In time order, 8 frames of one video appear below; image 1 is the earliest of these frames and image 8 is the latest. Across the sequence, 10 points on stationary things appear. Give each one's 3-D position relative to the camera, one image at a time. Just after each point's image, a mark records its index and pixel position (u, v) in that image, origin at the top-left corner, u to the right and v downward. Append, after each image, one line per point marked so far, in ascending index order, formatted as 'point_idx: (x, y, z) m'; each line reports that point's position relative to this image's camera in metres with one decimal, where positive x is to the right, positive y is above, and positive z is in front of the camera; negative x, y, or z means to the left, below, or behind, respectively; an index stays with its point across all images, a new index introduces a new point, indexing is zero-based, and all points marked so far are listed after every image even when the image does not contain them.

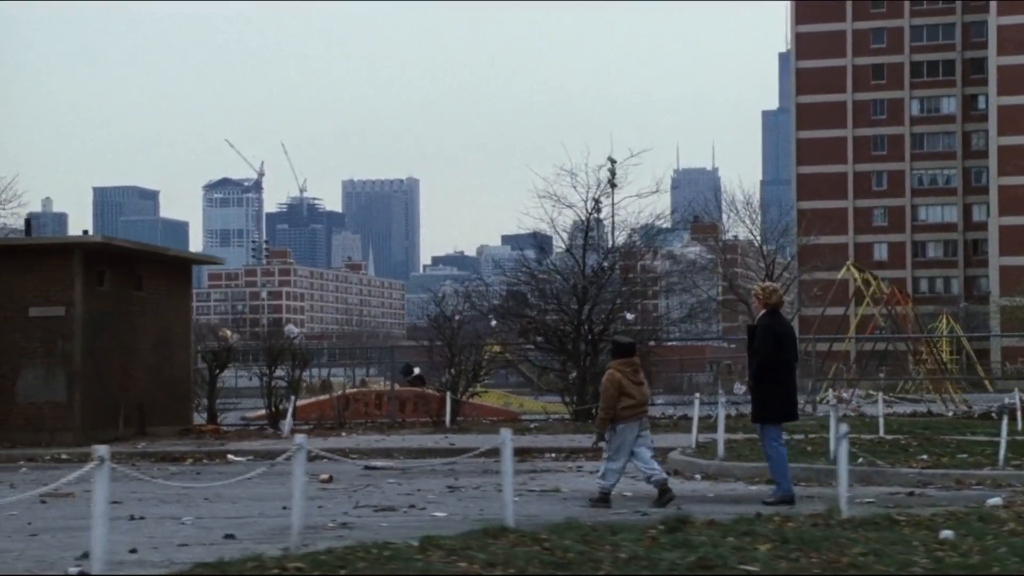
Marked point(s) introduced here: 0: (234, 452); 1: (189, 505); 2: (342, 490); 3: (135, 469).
0: (-3.8, -2.3, +19.6) m
1: (-2.4, -1.7, +11.2) m
2: (-1.5, -1.8, +12.4) m
3: (-4.9, -2.3, +17.7) m
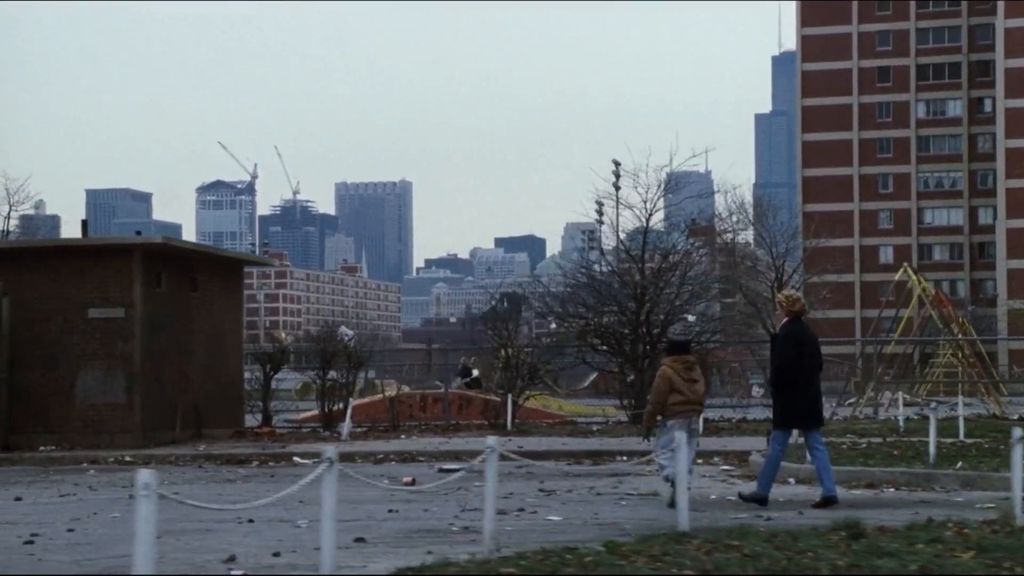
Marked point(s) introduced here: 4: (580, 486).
0: (-2.9, -2.3, +19.5) m
1: (-1.6, -1.8, +11.1) m
2: (-0.7, -1.8, +12.3) m
3: (-4.0, -2.3, +17.6) m
4: (+0.7, -1.9, +13.2) m
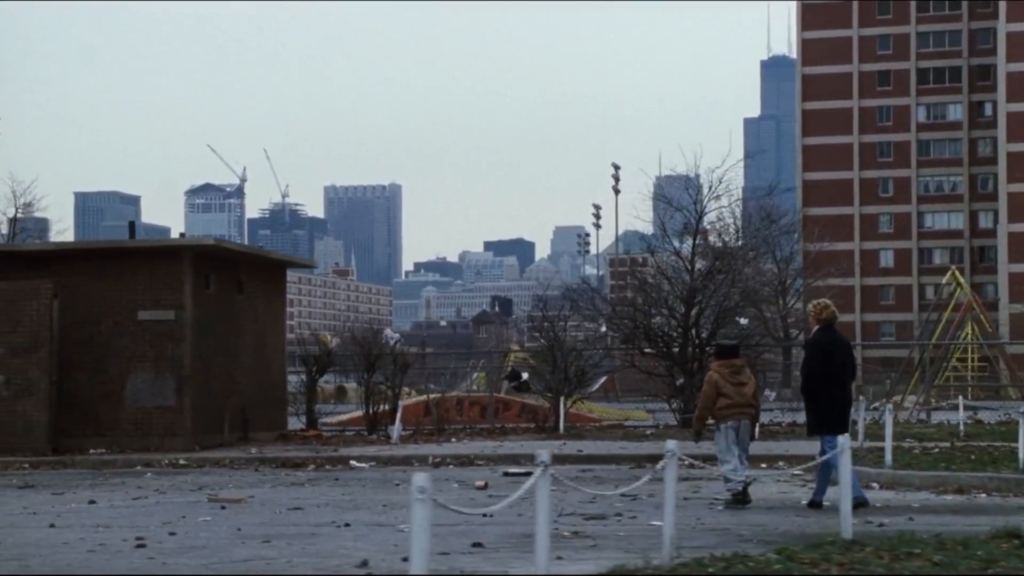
0: (-2.1, -2.3, +19.4) m
1: (-0.9, -1.8, +11.0) m
2: (+0.1, -1.8, +12.2) m
3: (-3.2, -2.3, +17.5) m
4: (+1.4, -1.9, +13.1) m
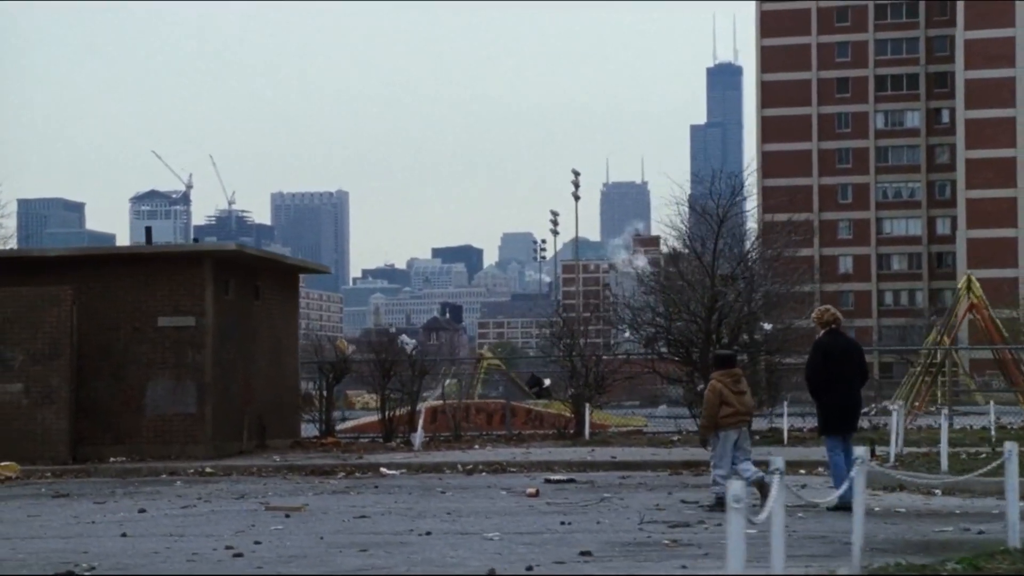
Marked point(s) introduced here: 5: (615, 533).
0: (-1.7, -2.4, +19.2) m
1: (-0.3, -1.8, +10.8) m
2: (+0.6, -1.9, +12.0) m
3: (-2.8, -2.4, +17.3) m
4: (+1.9, -1.9, +12.9) m
5: (+0.7, -1.6, +9.3) m
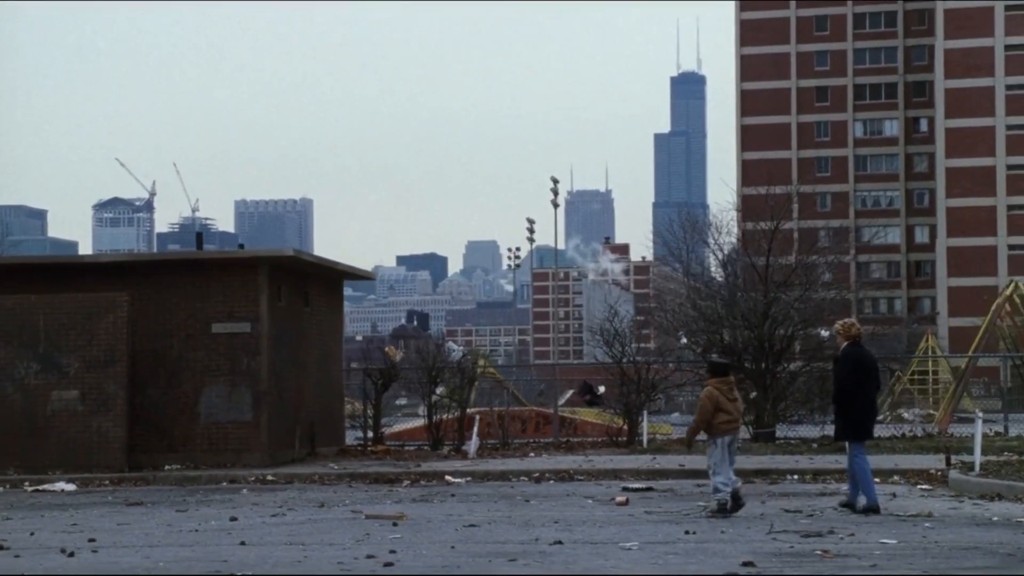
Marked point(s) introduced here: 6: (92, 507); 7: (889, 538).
0: (-0.9, -2.5, +19.0) m
1: (+0.5, -1.8, +10.6) m
2: (+1.5, -1.9, +11.8) m
3: (-1.9, -2.4, +17.1) m
4: (+2.8, -2.0, +12.8) m
5: (+1.5, -1.6, +9.1) m
6: (-4.6, -2.4, +15.6) m
7: (+2.4, -1.6, +9.2) m
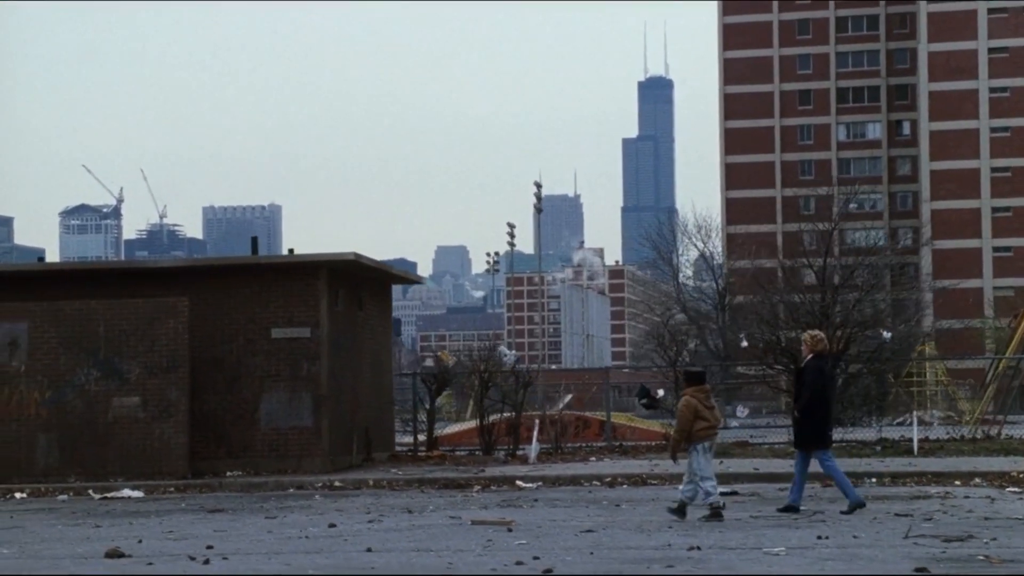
0: (+0.1, -2.5, +18.8) m
1: (+1.4, -1.8, +10.5) m
2: (+2.4, -1.9, +11.6) m
3: (-1.0, -2.5, +16.9) m
4: (+3.7, -2.0, +12.6) m
5: (+2.4, -1.6, +9.0) m
6: (-3.7, -2.5, +15.4) m
7: (+3.3, -1.6, +9.0) m
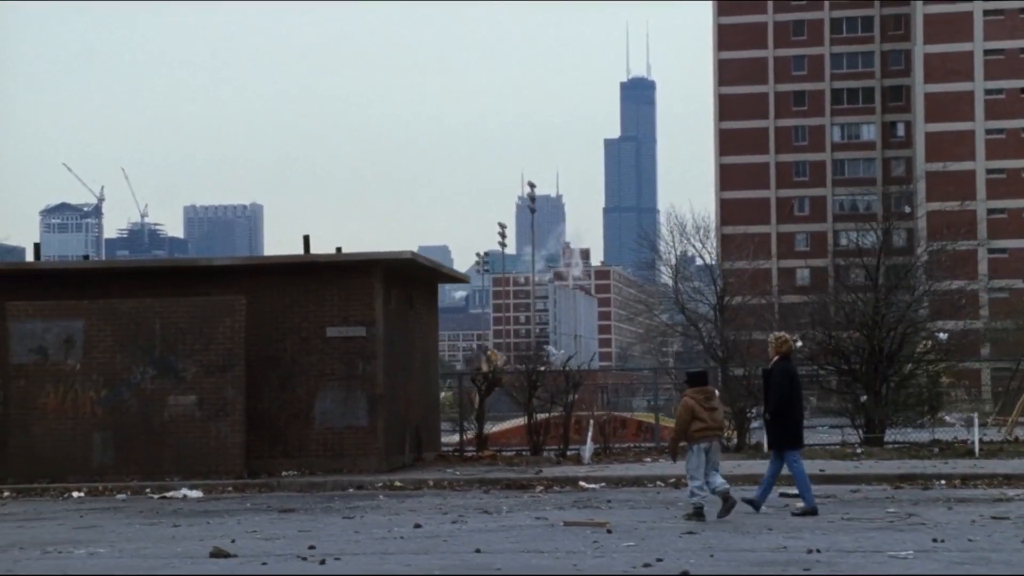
0: (+0.9, -2.5, +18.7) m
1: (+2.2, -1.8, +10.3) m
2: (+3.1, -1.9, +11.5) m
3: (-0.2, -2.5, +16.8) m
4: (+4.4, -2.0, +12.4) m
5: (+3.2, -1.6, +8.8) m
6: (-2.9, -2.4, +15.3) m
7: (+4.1, -1.6, +8.9) m
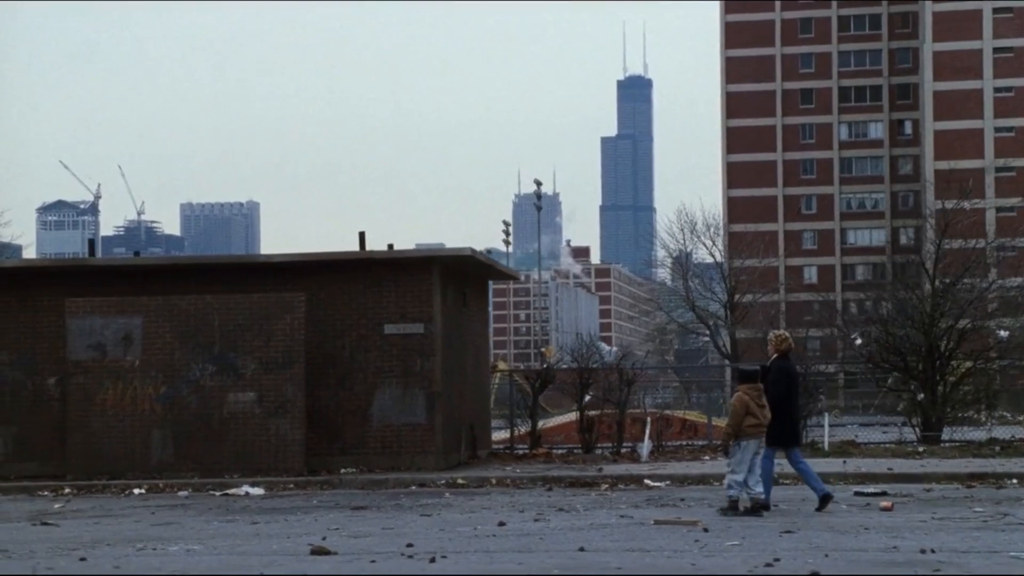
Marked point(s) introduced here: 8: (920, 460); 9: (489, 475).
0: (+1.7, -2.5, +18.6) m
1: (+2.9, -1.8, +10.2) m
2: (+3.9, -1.9, +11.4) m
3: (+0.6, -2.4, +16.7) m
4: (+5.2, -1.9, +12.3) m
5: (+3.9, -1.6, +8.7) m
6: (-2.1, -2.4, +15.3) m
7: (+4.8, -1.6, +8.7) m
8: (+5.6, -2.4, +19.7) m
9: (-0.3, -2.6, +19.8) m
